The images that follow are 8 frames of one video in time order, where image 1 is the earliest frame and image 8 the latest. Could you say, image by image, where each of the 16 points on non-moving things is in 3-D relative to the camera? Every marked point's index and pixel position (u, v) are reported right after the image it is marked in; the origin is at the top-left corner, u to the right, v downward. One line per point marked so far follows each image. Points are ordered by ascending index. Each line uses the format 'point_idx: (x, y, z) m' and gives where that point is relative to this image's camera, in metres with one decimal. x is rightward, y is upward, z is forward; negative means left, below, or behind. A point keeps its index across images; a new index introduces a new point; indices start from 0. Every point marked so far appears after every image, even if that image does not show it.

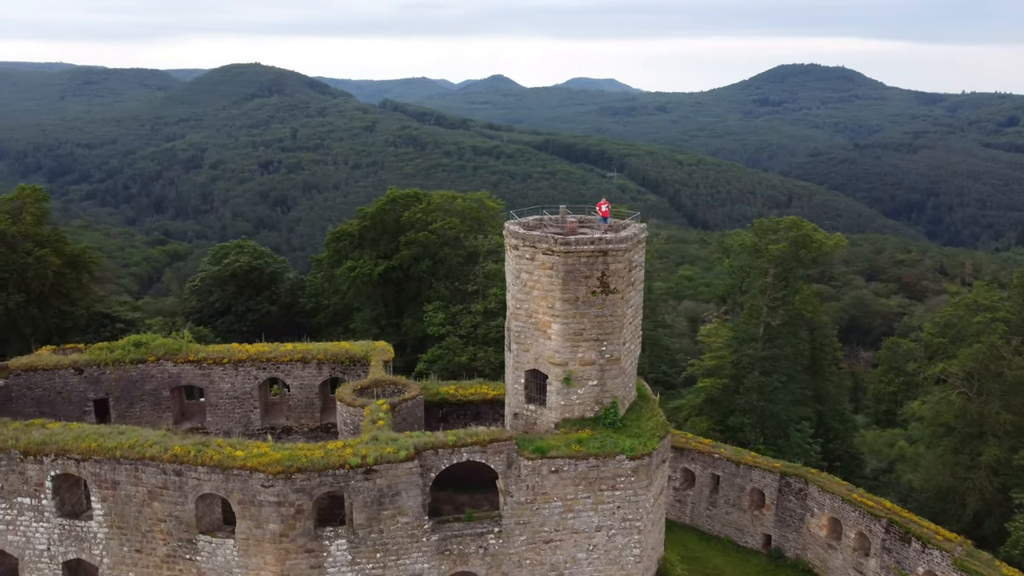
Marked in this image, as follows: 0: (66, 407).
0: (-7.6, -2.0, +13.8) m
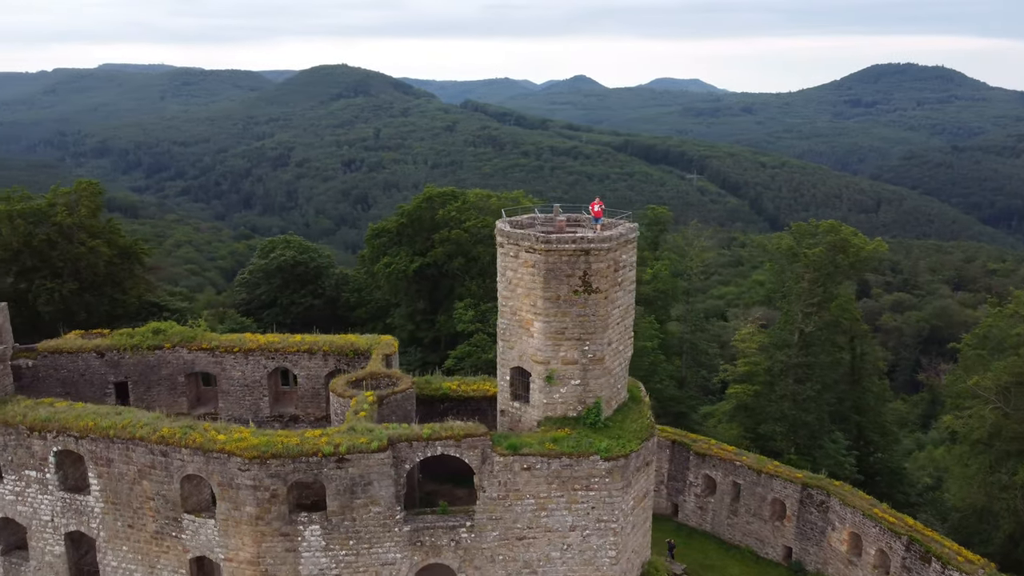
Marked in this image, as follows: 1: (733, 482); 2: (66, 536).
0: (-7.7, -1.8, +14.6) m
1: (+5.3, -4.6, +19.3) m
2: (-6.6, -3.6, +11.8) m
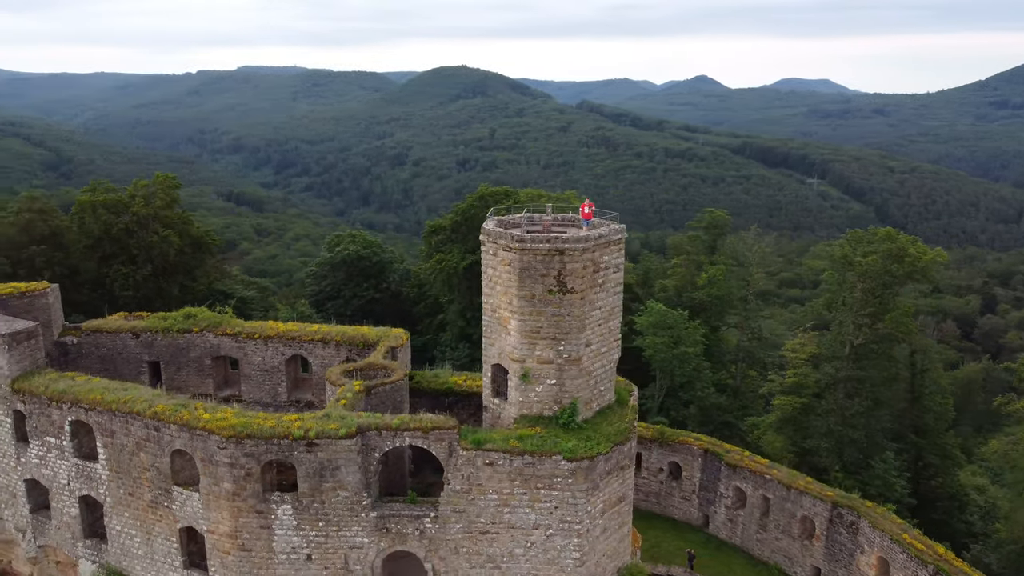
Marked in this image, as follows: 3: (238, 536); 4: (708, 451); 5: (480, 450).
0: (-7.6, -1.5, +15.8) m
1: (+5.8, -4.8, +18.6) m
2: (-6.9, -3.4, +12.9) m
3: (-3.9, -3.5, +11.5) m
4: (+4.8, -4.0, +19.7) m
5: (-0.4, -2.2, +11.1) m
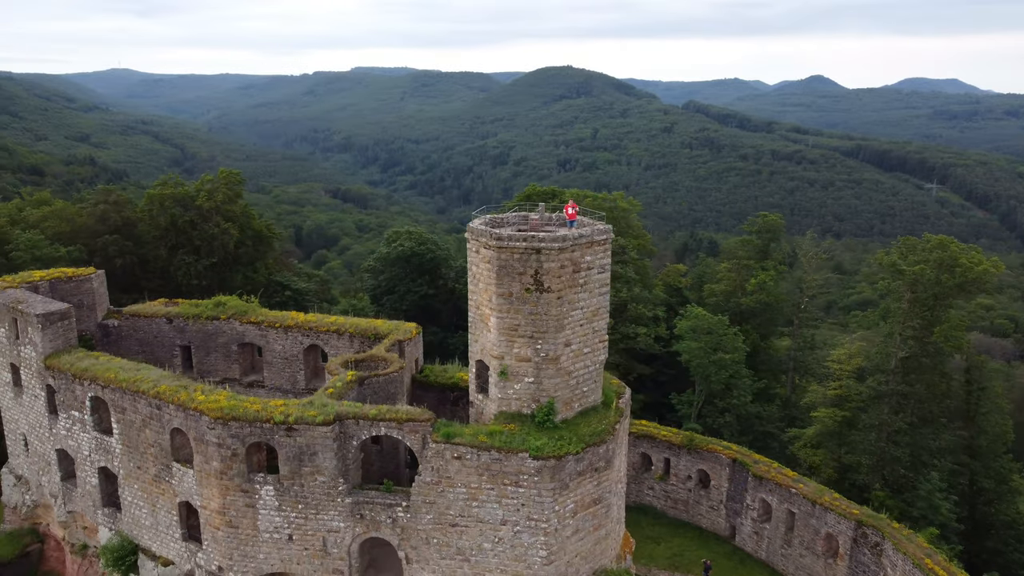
0: (-7.4, -1.3, +16.8) m
1: (+6.2, -5.0, +18.0) m
2: (-7.1, -3.1, +13.9) m
3: (-4.3, -3.4, +12.1) m
4: (+5.3, -4.1, +19.2) m
5: (-0.9, -2.2, +11.3) m
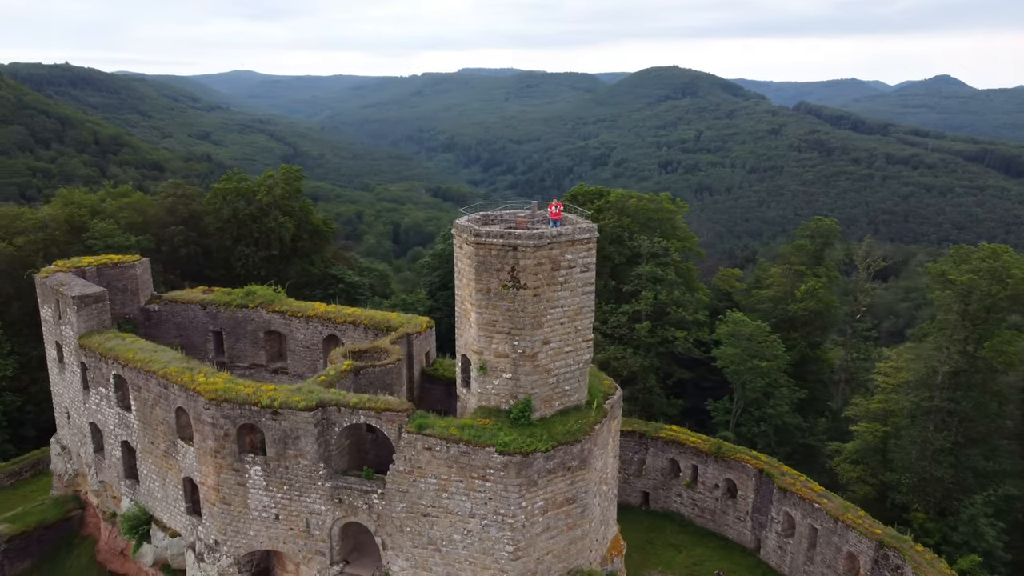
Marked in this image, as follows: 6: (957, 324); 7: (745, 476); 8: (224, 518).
0: (-7.0, -1.0, +17.8) m
1: (+6.4, -5.1, +17.3) m
2: (-7.2, -2.9, +14.8) m
3: (-4.6, -3.2, +12.8) m
4: (+5.8, -4.2, +18.6) m
5: (-1.3, -2.1, +11.5) m
6: (+10.2, -0.8, +18.5) m
7: (+5.5, -4.4, +19.0) m
8: (-4.6, -3.7, +12.9) m
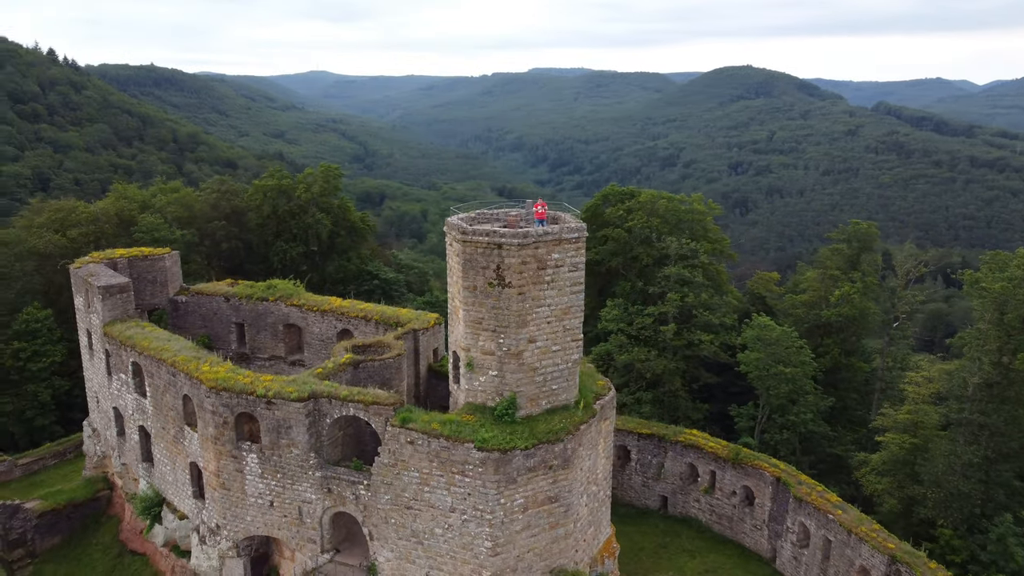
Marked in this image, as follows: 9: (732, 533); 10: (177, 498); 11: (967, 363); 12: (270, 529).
0: (-6.7, -0.8, +18.4) m
1: (+6.6, -5.2, +16.9) m
2: (-7.2, -2.7, +15.5) m
3: (-4.8, -3.1, +13.2) m
4: (+6.0, -4.3, +18.2) m
5: (-1.6, -2.0, +11.7) m
6: (+10.5, -1.0, +17.7) m
7: (+5.8, -4.5, +18.6) m
8: (-4.8, -3.6, +13.4) m
9: (+5.3, -5.9, +19.5) m
10: (-6.1, -3.8, +14.7) m
11: (+10.4, -1.7, +18.3) m
12: (-3.9, -3.9, +13.1) m
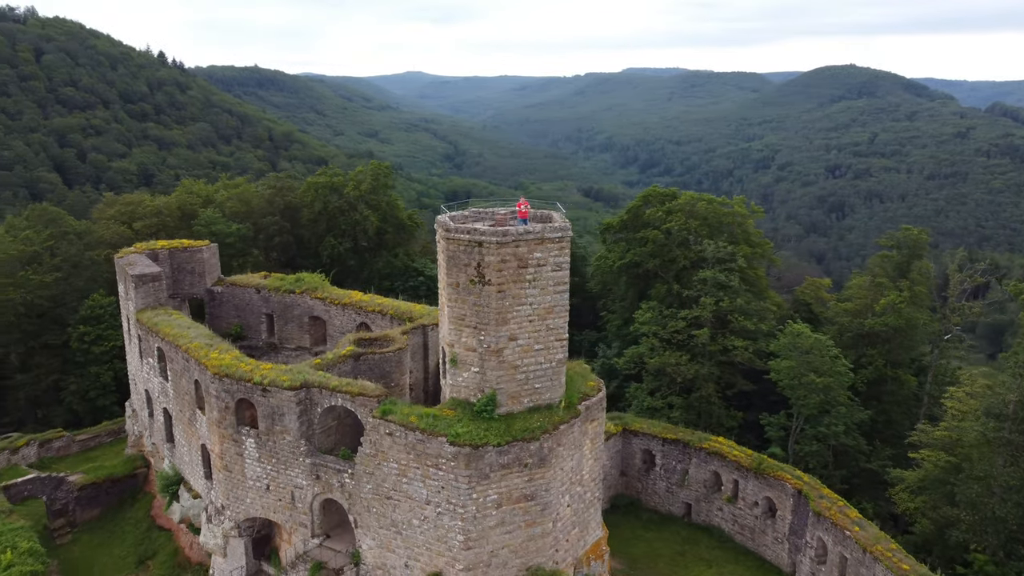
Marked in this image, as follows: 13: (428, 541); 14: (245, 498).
0: (-6.3, -0.6, +19.2) m
1: (+6.7, -5.3, +16.2) m
2: (-7.1, -2.5, +16.4) m
3: (-5.0, -2.9, +13.9) m
4: (+6.3, -4.4, +17.6) m
5: (-1.9, -2.0, +12.0) m
6: (+10.8, -1.2, +16.6) m
7: (+6.1, -4.6, +18.1) m
8: (-5.0, -3.4, +14.0) m
9: (+5.7, -6.0, +19.0) m
10: (-6.1, -3.6, +15.4) m
11: (+10.7, -2.0, +17.2) m
12: (-4.2, -3.8, +13.6) m
13: (-1.2, -3.8, +12.0) m
14: (-4.6, -3.6, +13.8) m
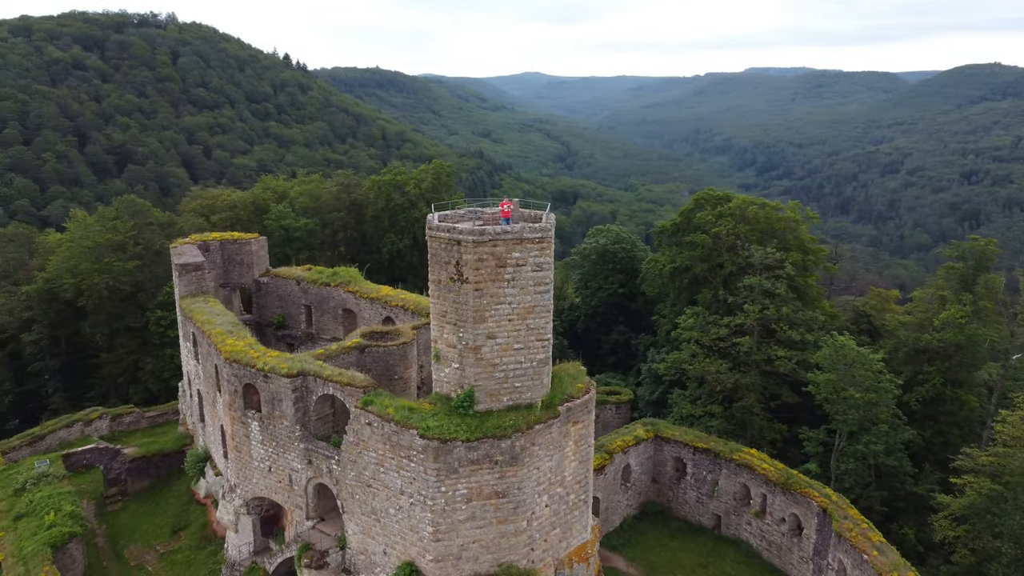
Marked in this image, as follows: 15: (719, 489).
0: (-5.5, -0.4, +20.2) m
1: (+6.7, -5.6, +15.4) m
2: (-6.8, -2.2, +17.5) m
3: (-5.1, -2.7, +14.7) m
4: (+6.6, -4.7, +16.9) m
5: (-2.2, -1.9, +12.4) m
6: (+11.0, -1.6, +15.2) m
7: (+6.4, -4.8, +17.4) m
8: (-5.1, -3.2, +14.8) m
9: (+6.1, -6.2, +18.3) m
10: (-6.0, -3.4, +16.4) m
11: (+10.9, -2.3, +15.9) m
12: (-4.3, -3.6, +14.3) m
13: (-1.7, -3.7, +12.3) m
14: (-4.7, -3.4, +14.6) m
15: (+5.1, -5.0, +19.7) m
